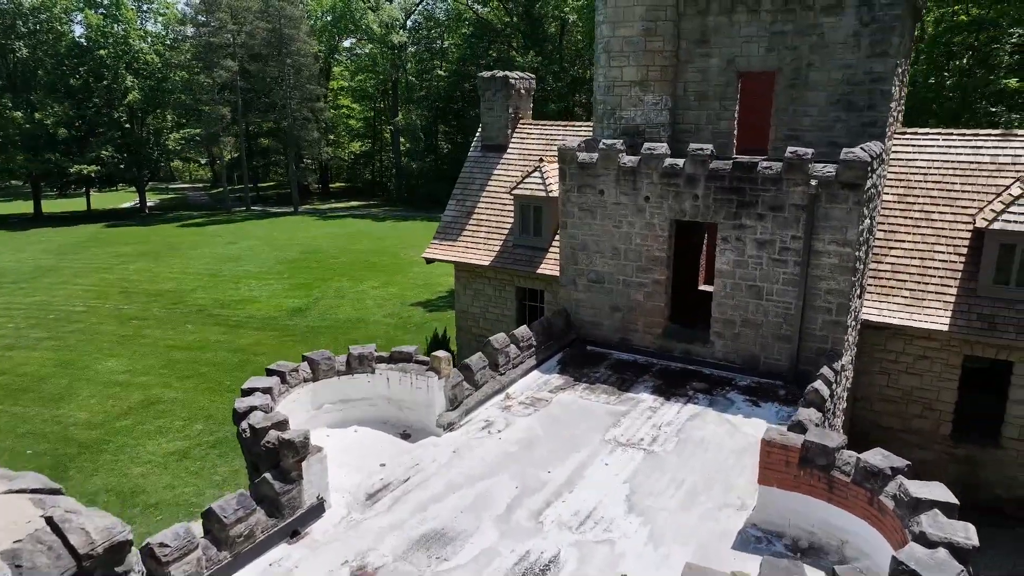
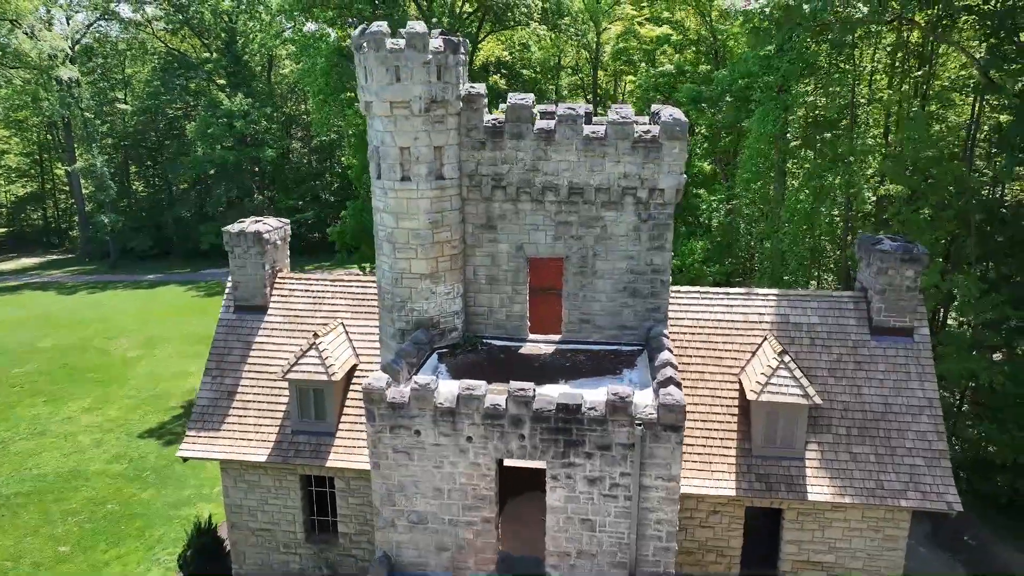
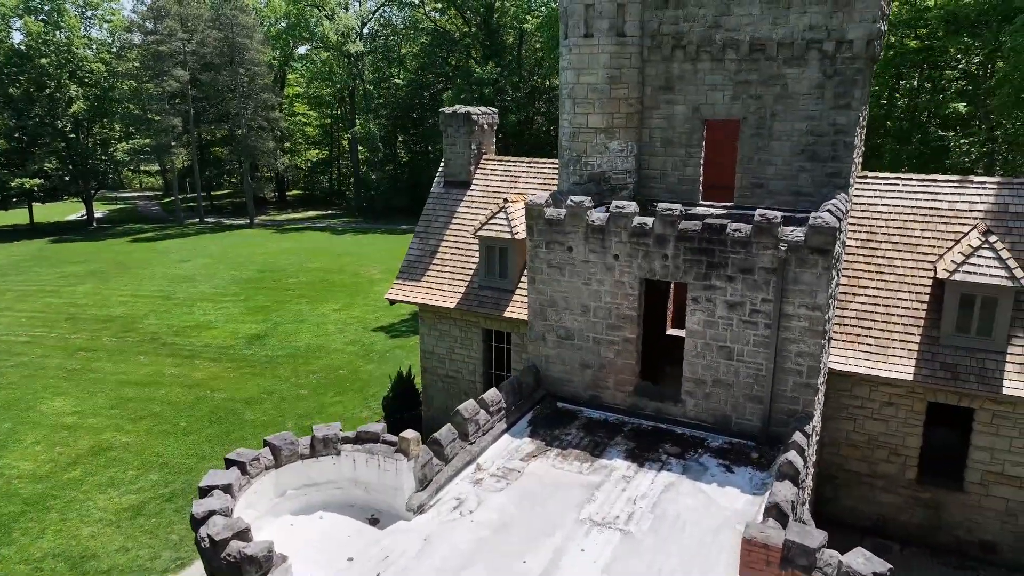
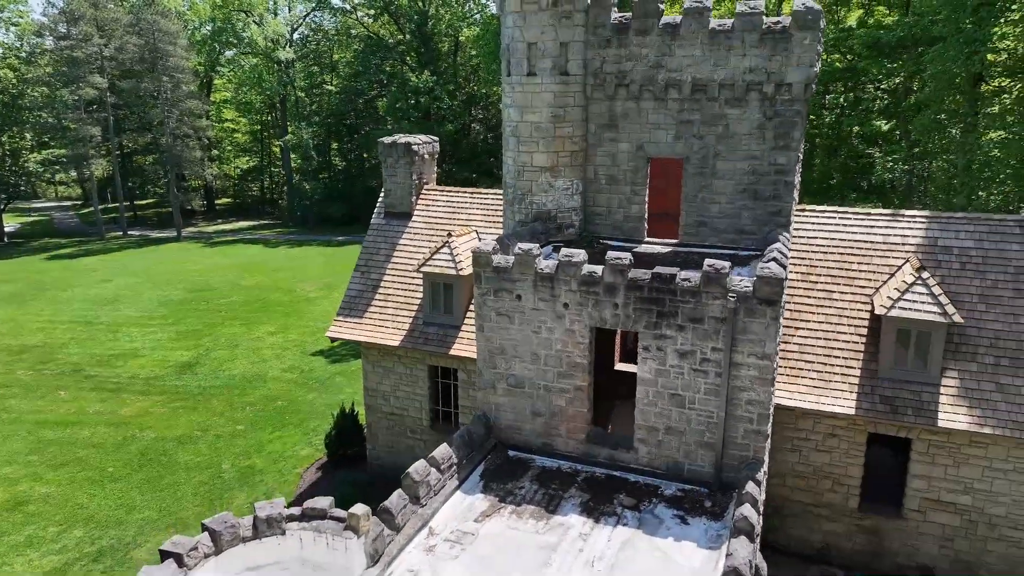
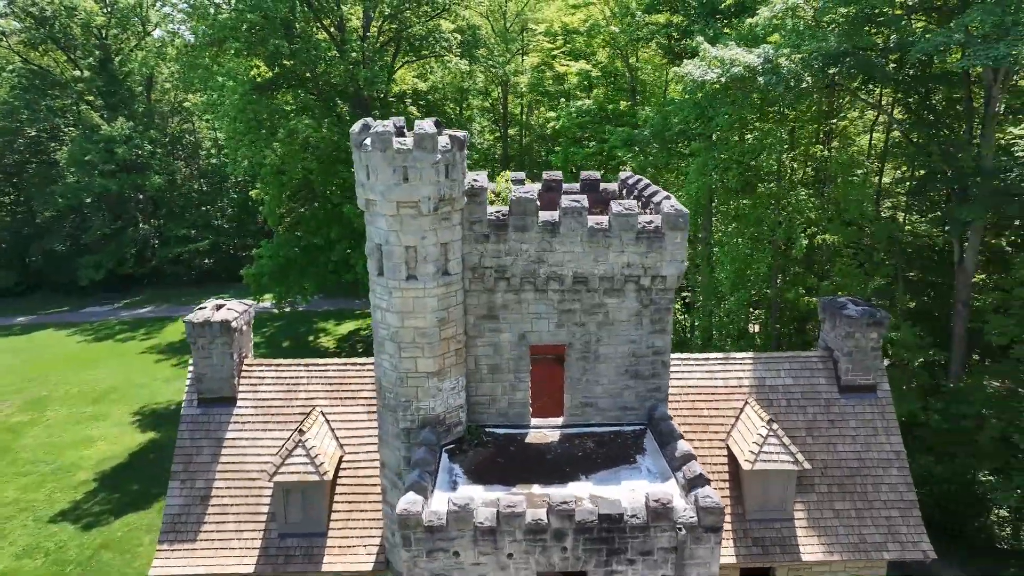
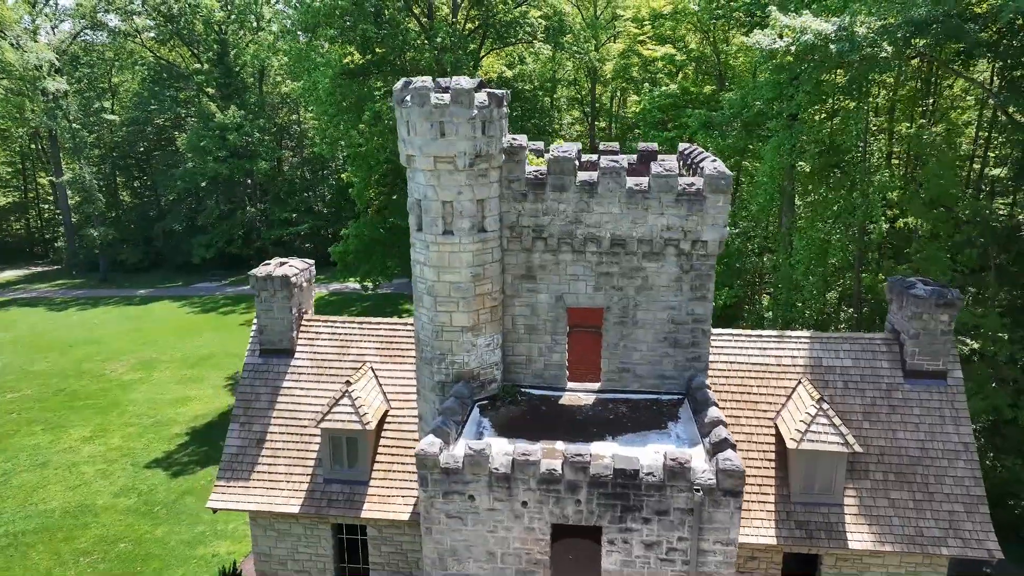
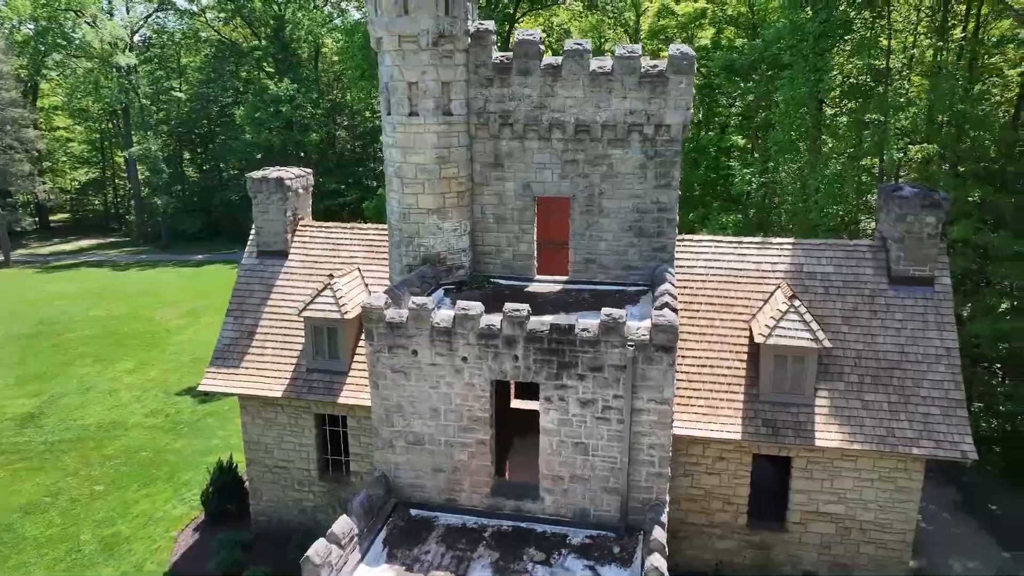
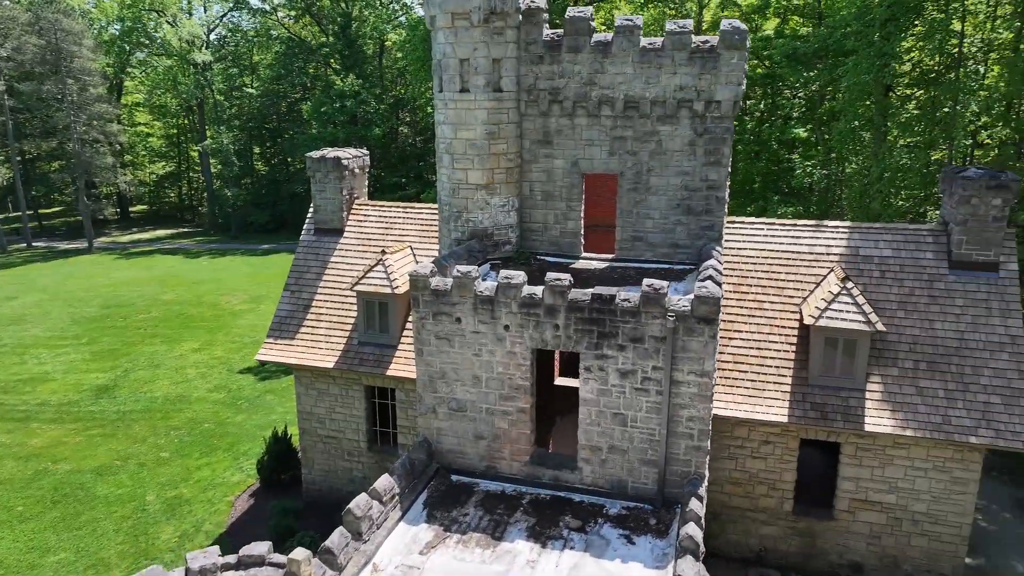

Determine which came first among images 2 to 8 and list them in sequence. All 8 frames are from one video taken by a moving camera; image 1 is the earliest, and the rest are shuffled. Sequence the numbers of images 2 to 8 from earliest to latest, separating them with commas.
3, 4, 8, 7, 2, 6, 5
